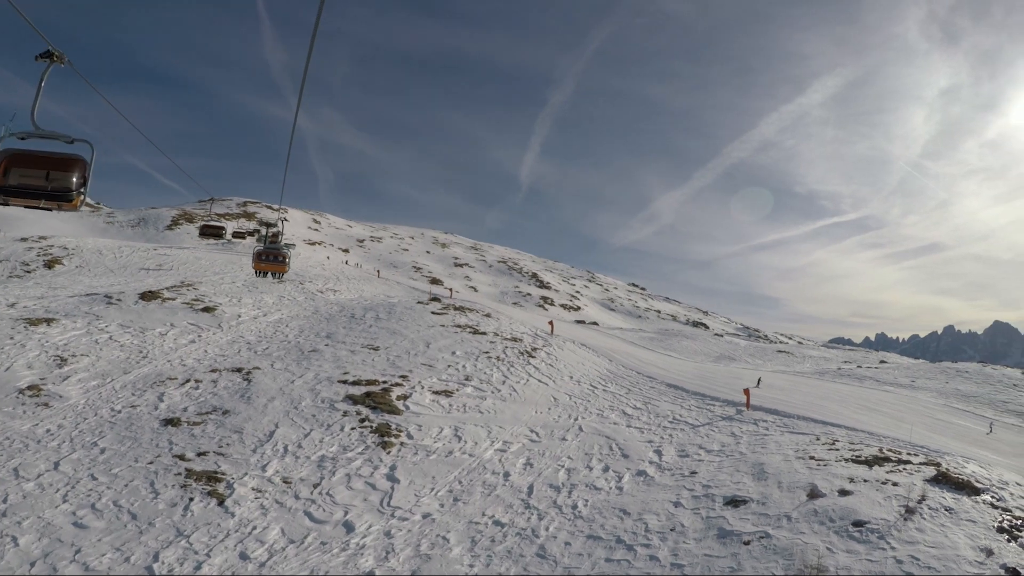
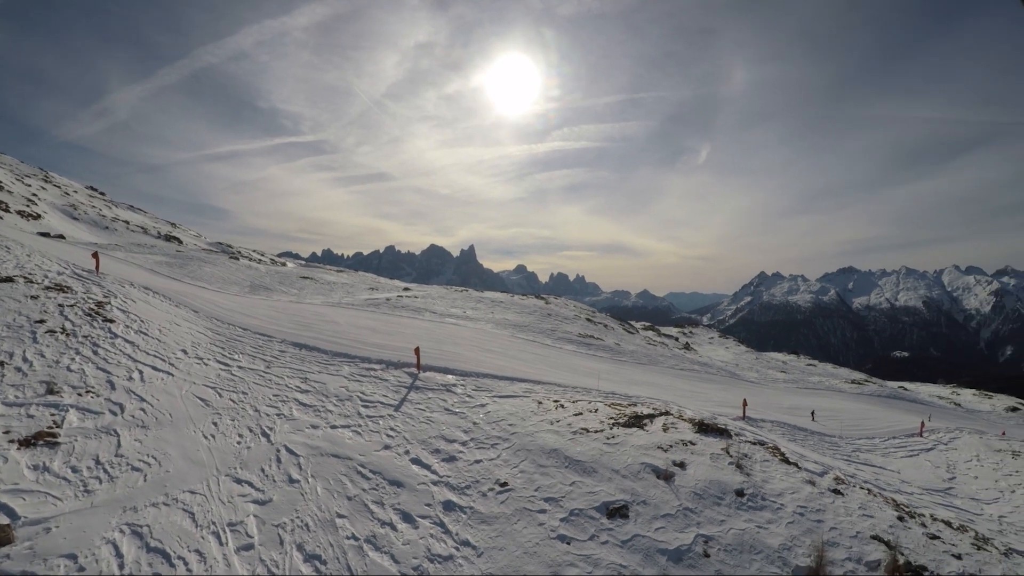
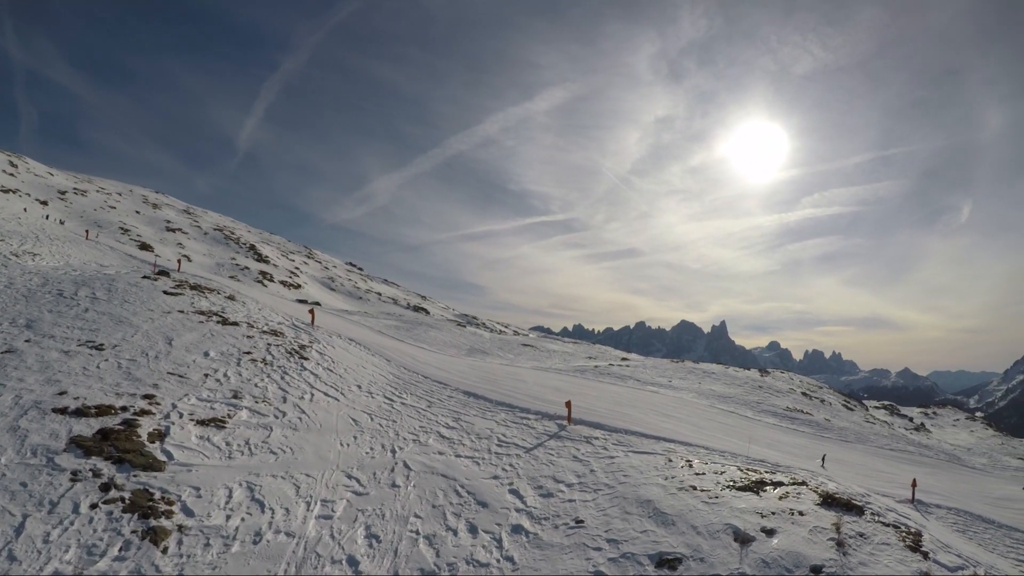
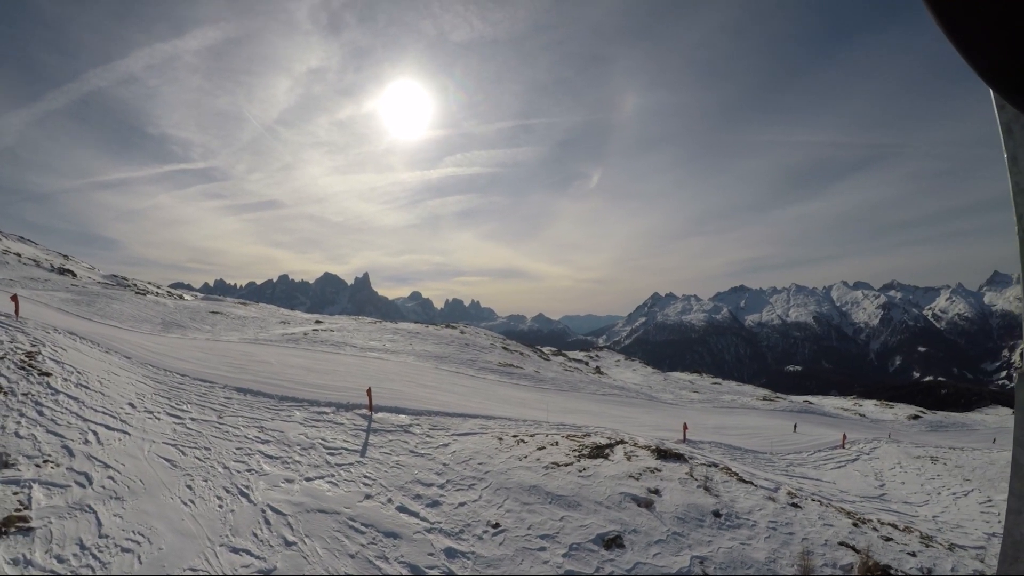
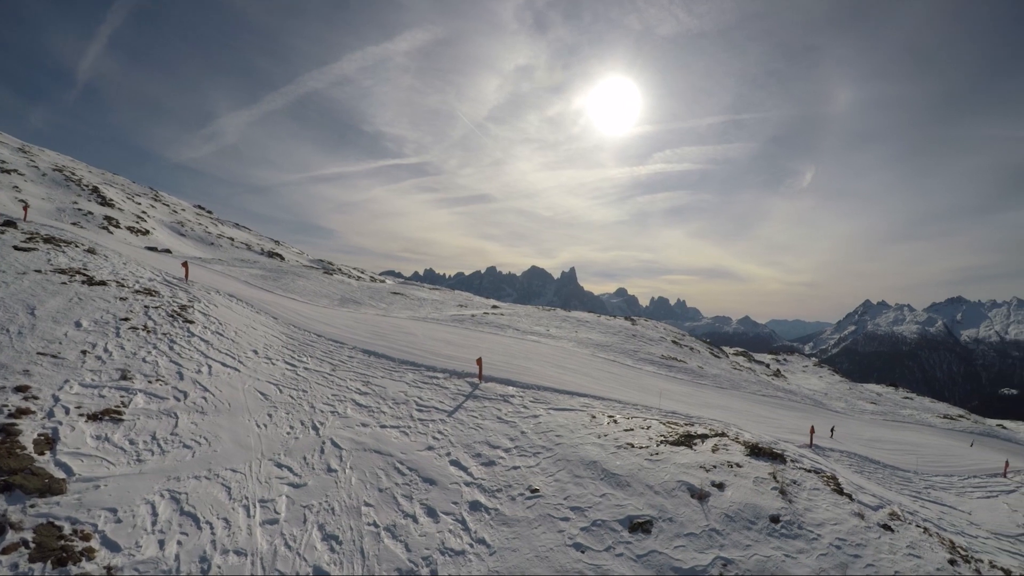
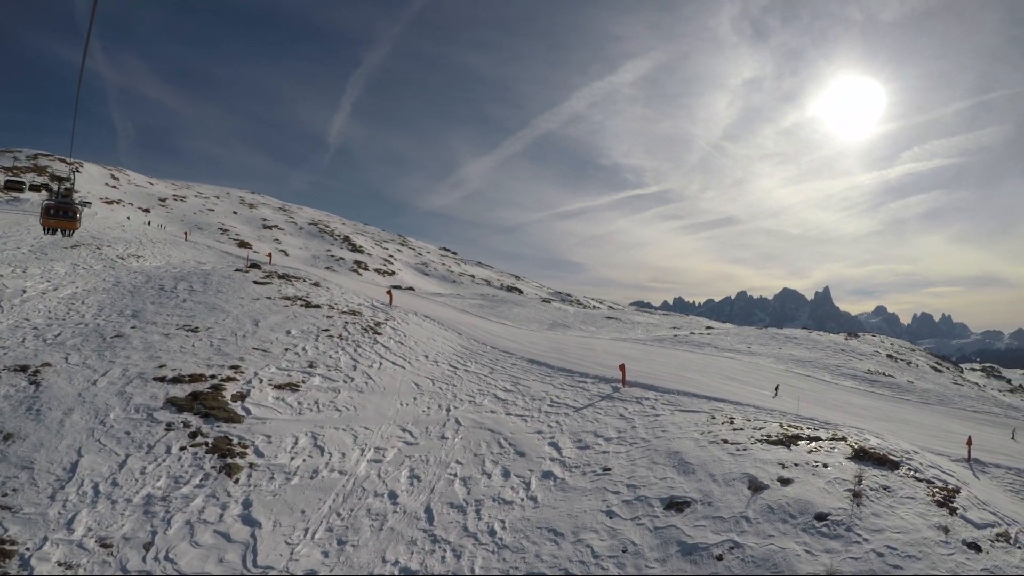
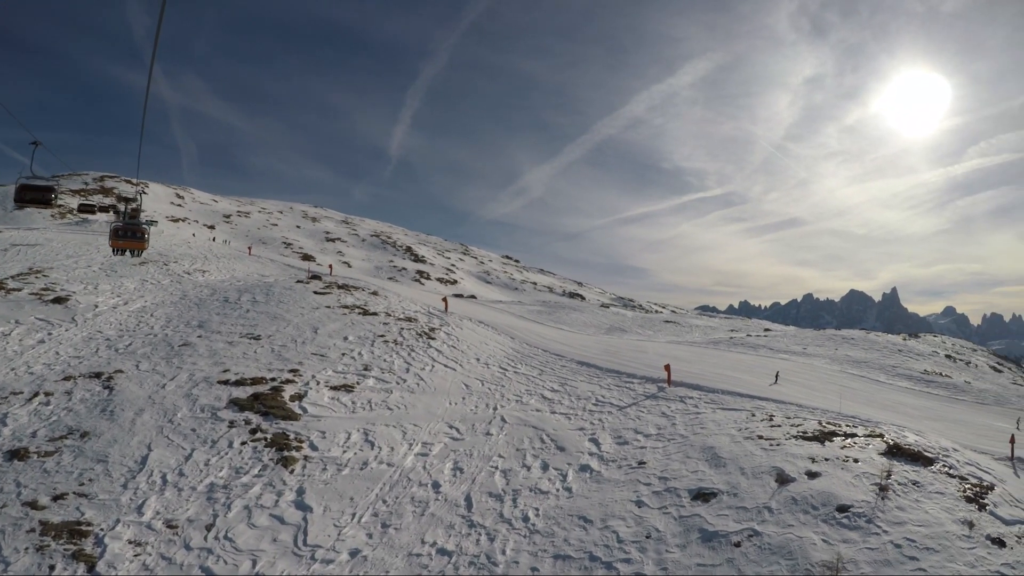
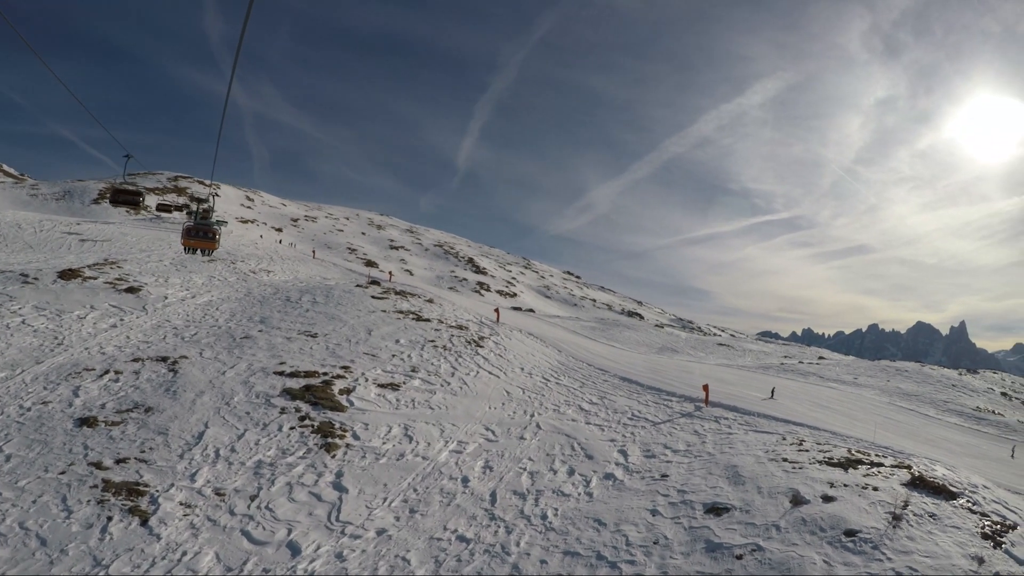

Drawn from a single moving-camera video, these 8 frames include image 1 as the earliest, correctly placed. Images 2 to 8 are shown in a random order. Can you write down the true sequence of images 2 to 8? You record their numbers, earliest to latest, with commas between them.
8, 7, 6, 3, 5, 2, 4
